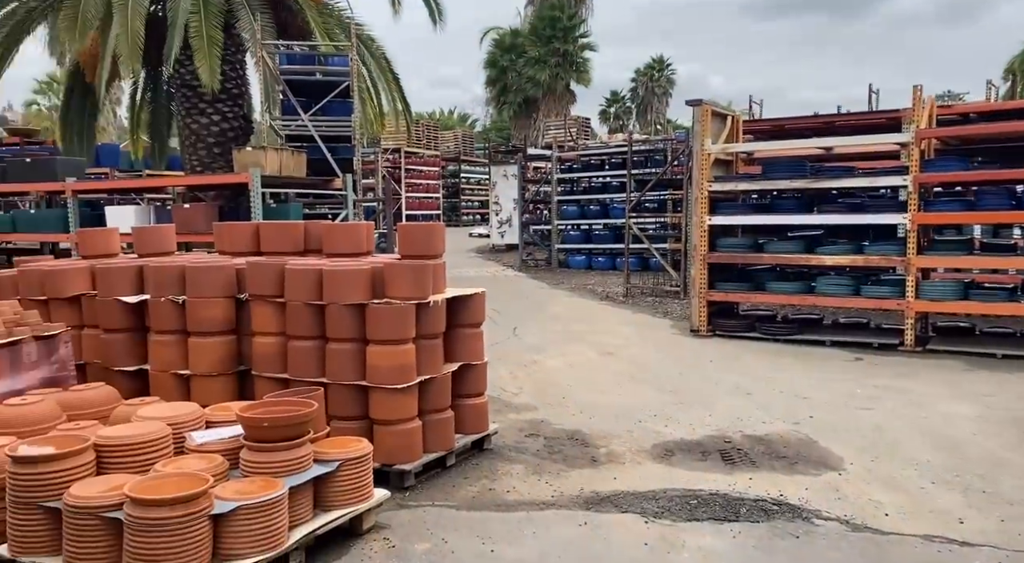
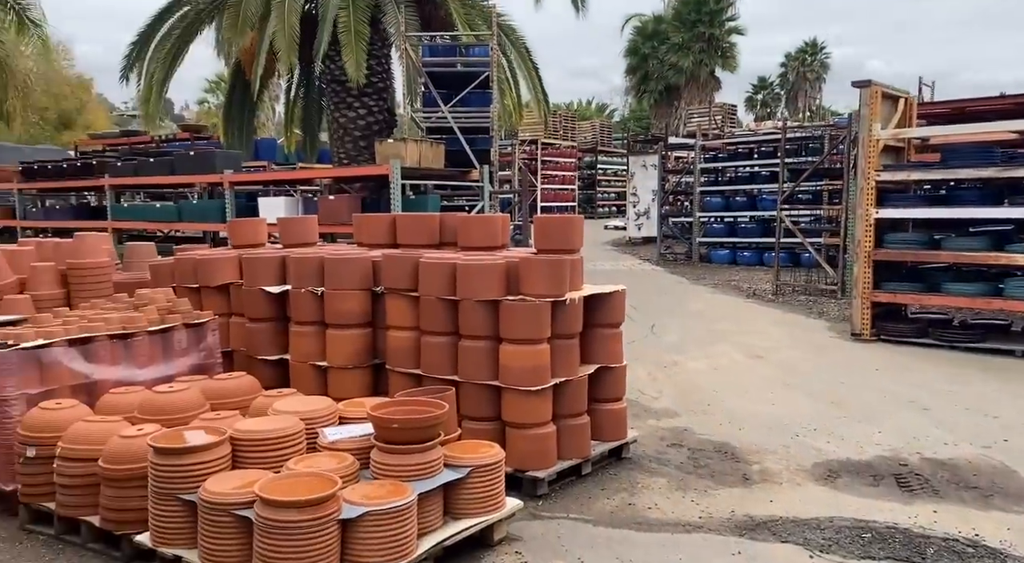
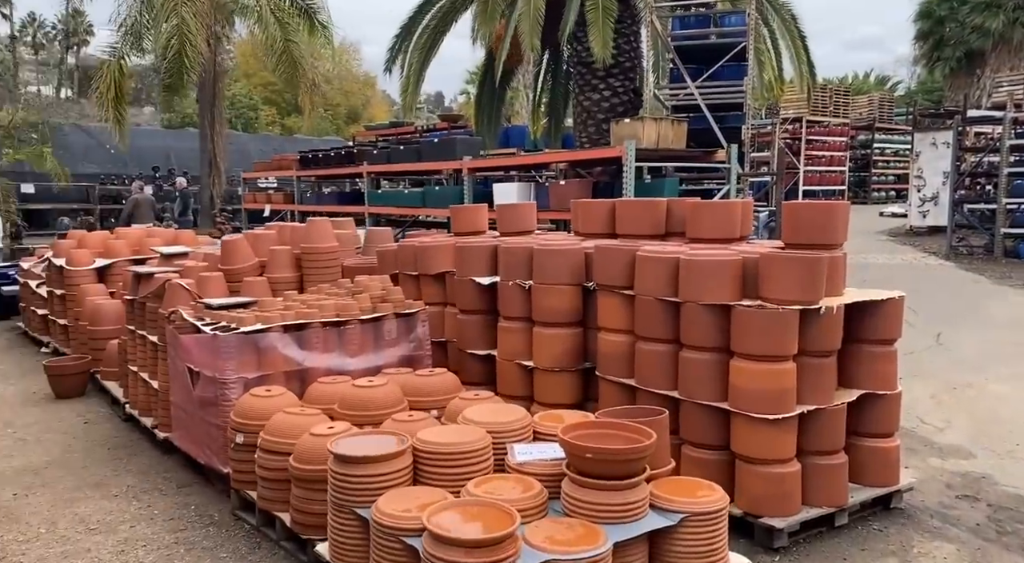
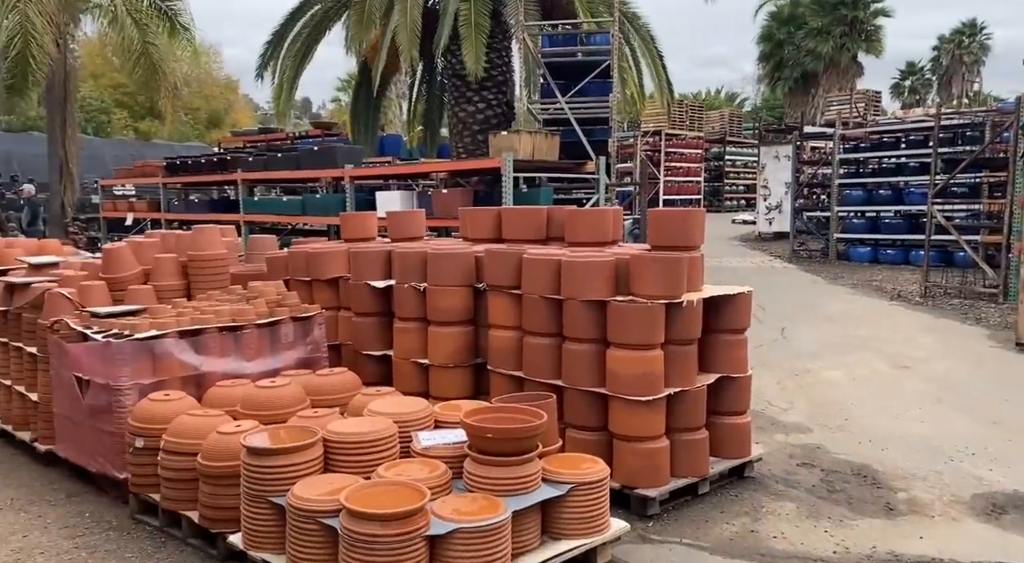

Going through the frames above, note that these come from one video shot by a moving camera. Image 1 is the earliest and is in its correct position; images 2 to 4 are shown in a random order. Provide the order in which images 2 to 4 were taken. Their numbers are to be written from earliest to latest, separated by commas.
2, 4, 3
